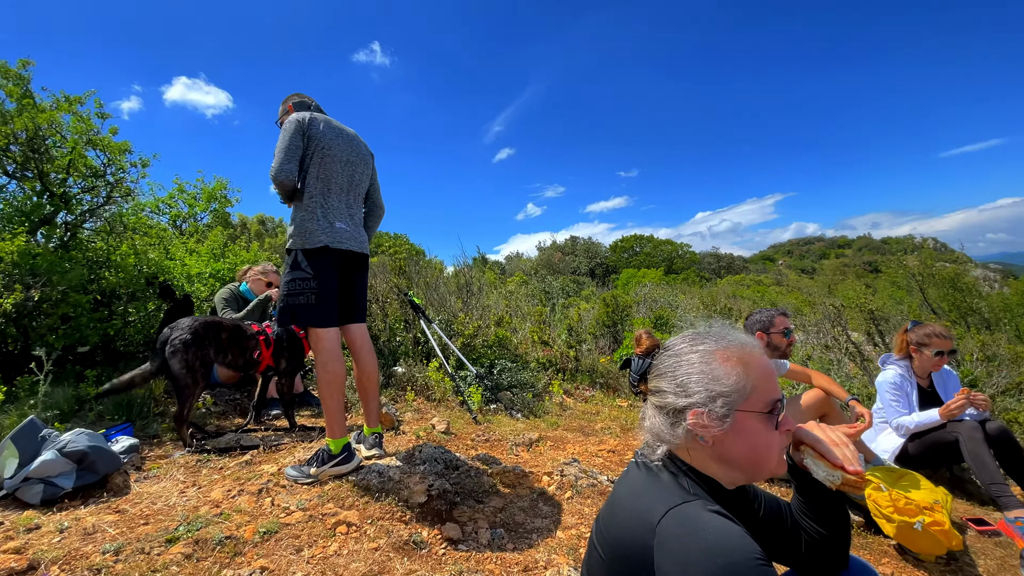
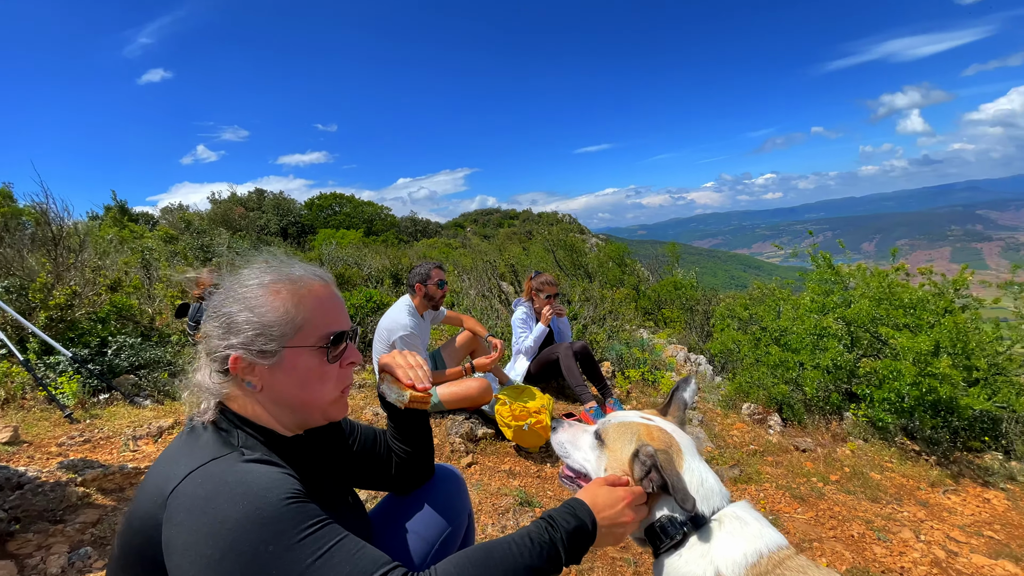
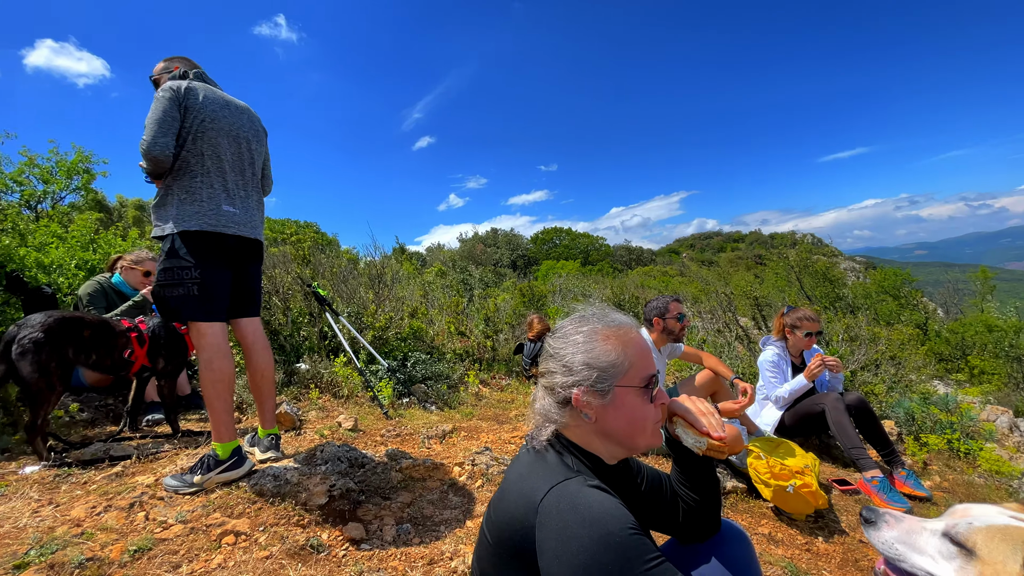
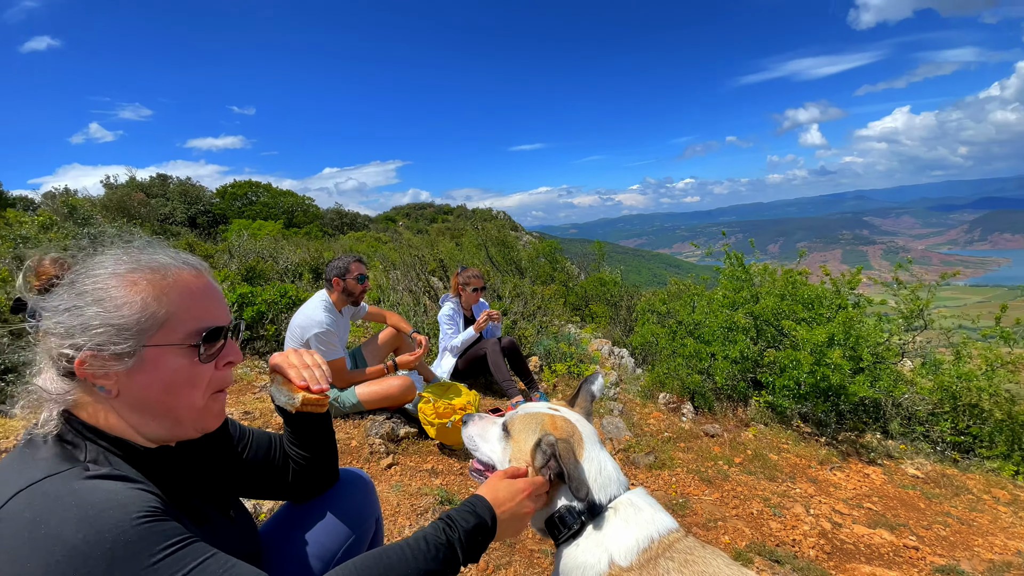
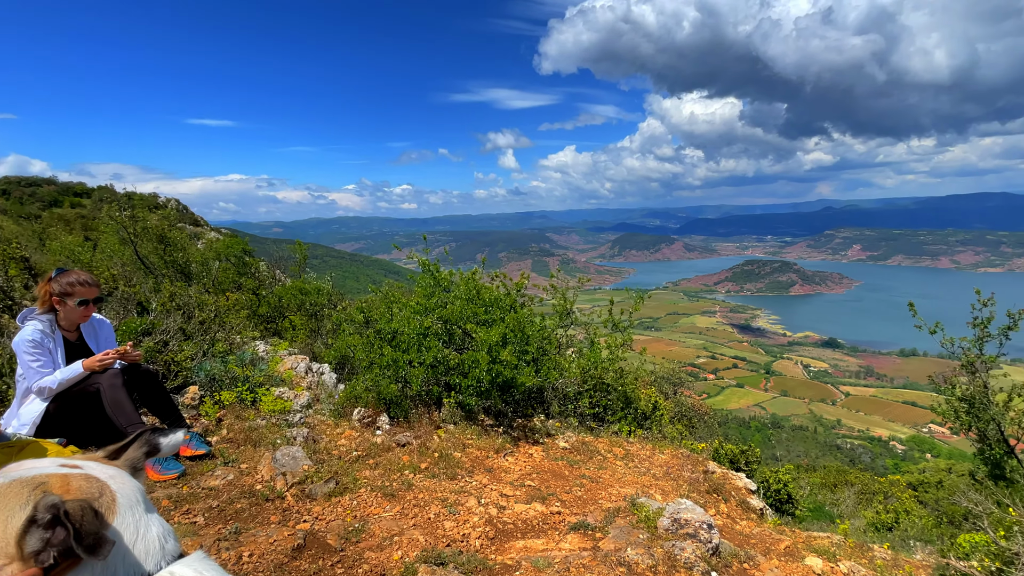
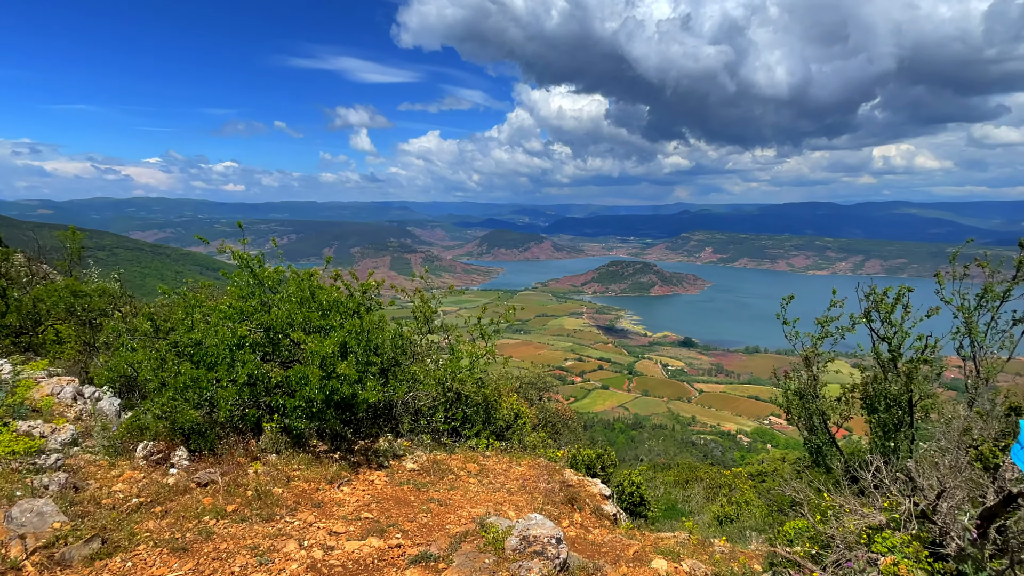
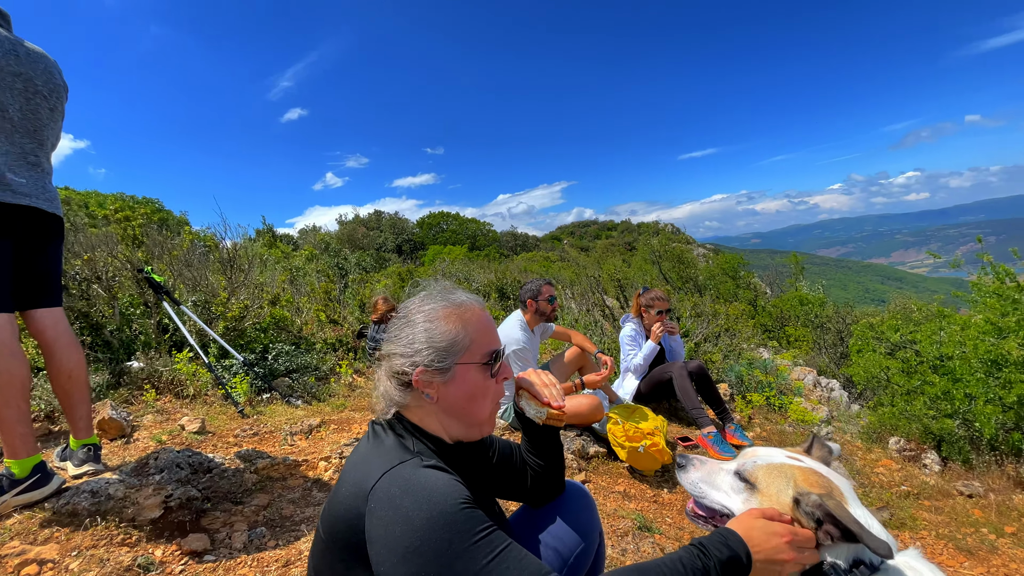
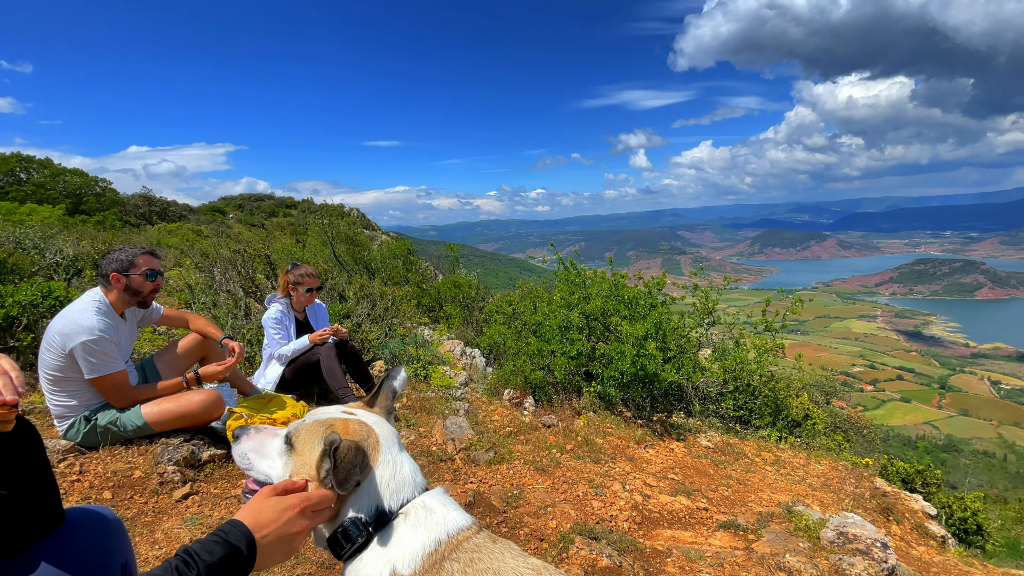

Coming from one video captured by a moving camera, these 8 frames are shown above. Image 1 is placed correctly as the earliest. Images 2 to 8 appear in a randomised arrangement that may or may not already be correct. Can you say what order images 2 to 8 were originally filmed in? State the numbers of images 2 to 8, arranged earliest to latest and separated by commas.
3, 7, 2, 4, 8, 5, 6
